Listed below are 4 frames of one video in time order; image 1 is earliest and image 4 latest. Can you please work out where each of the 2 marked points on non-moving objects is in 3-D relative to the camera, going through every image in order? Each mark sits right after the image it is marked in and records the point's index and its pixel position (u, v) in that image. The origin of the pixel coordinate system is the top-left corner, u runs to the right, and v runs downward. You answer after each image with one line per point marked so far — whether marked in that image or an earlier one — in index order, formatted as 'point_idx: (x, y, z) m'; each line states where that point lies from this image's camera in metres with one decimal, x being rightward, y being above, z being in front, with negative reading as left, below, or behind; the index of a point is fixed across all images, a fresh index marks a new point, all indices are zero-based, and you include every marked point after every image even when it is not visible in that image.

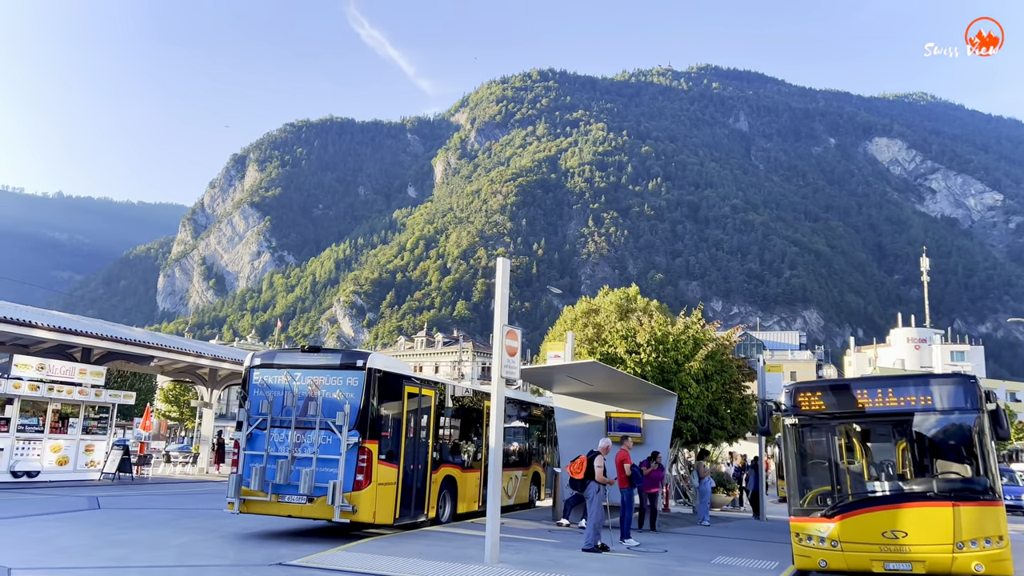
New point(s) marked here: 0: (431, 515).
0: (-1.3, -3.8, +13.5) m
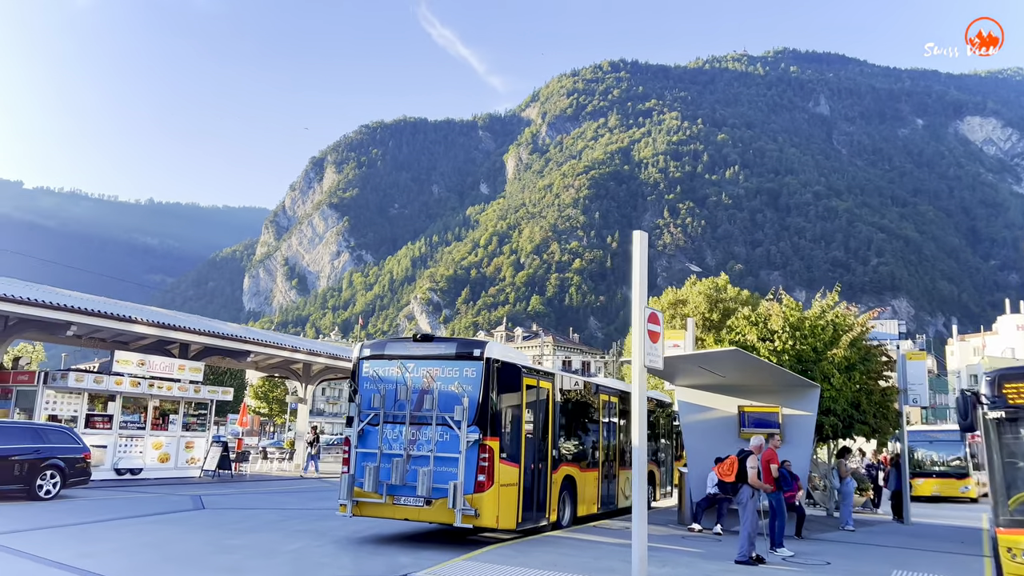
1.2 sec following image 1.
0: (+0.6, -3.5, +12.4) m
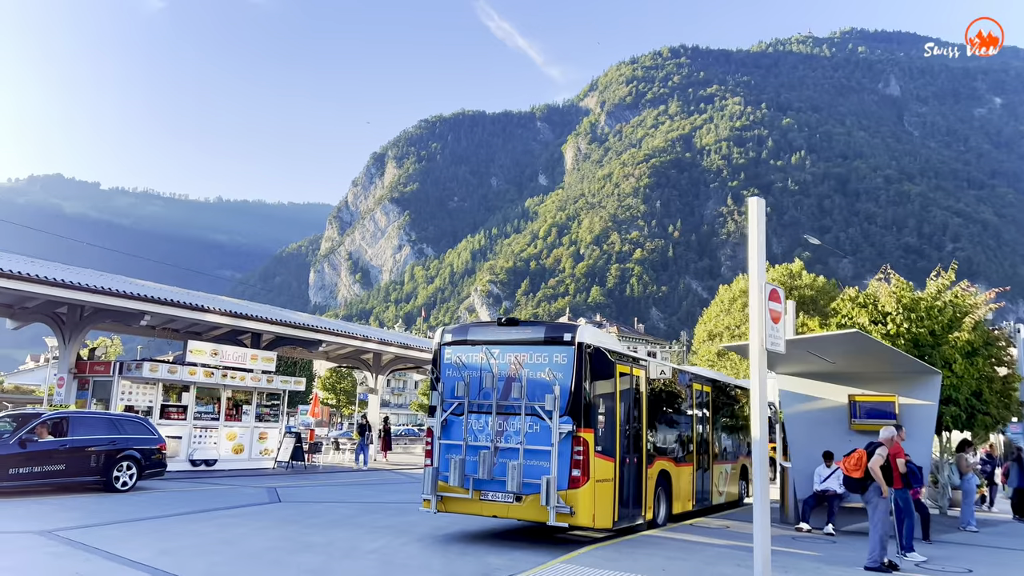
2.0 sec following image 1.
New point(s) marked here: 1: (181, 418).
0: (+1.9, -3.2, +11.5) m
1: (-7.9, -3.1, +19.3) m
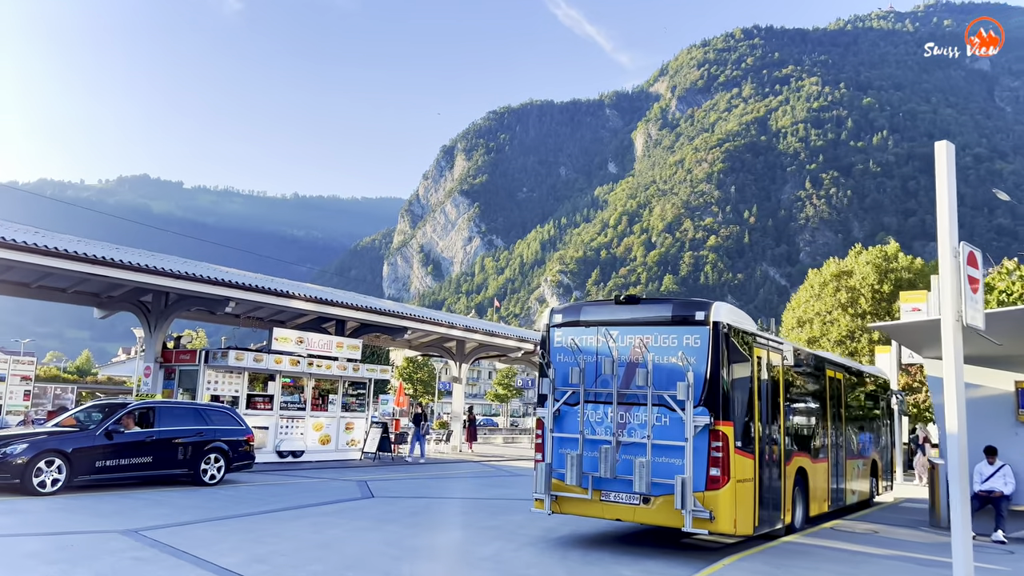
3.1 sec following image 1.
0: (+3.4, -2.9, +10.1) m
1: (-5.7, -2.8, +18.7) m
